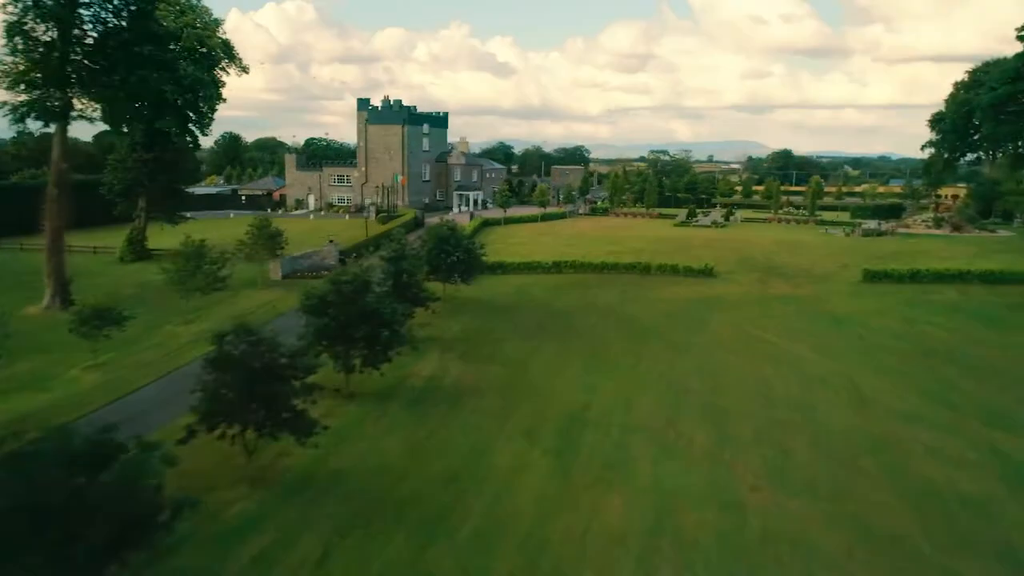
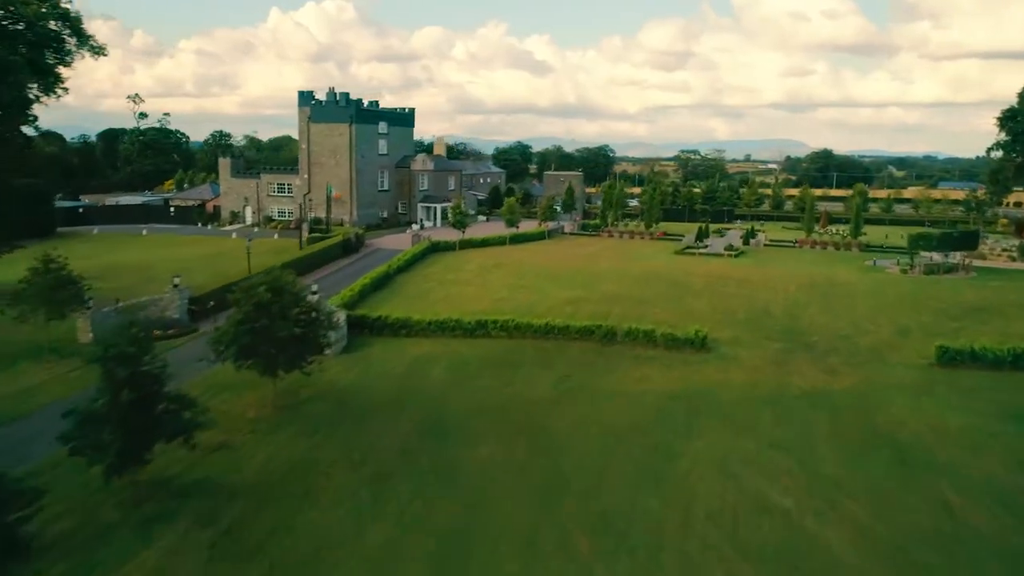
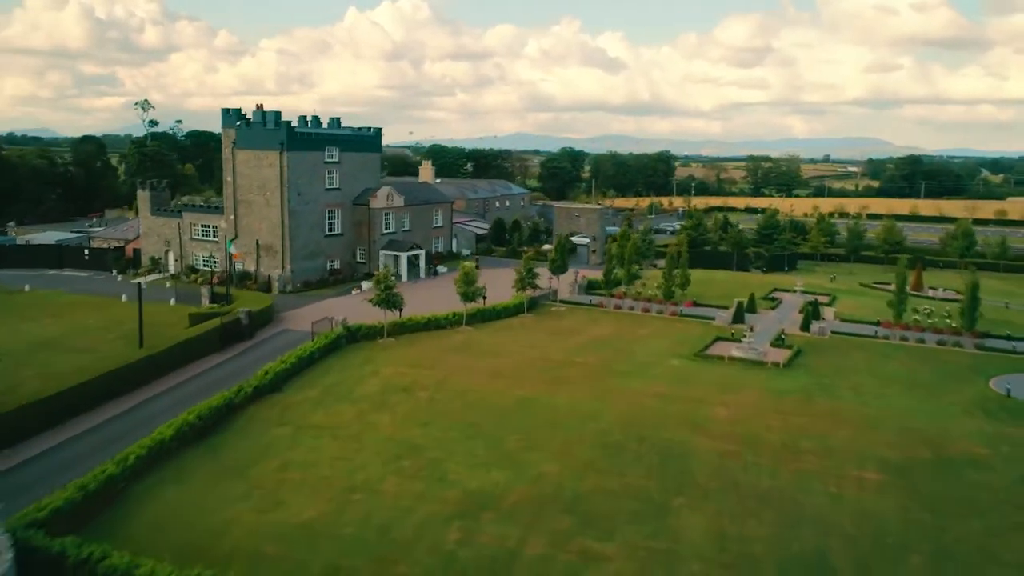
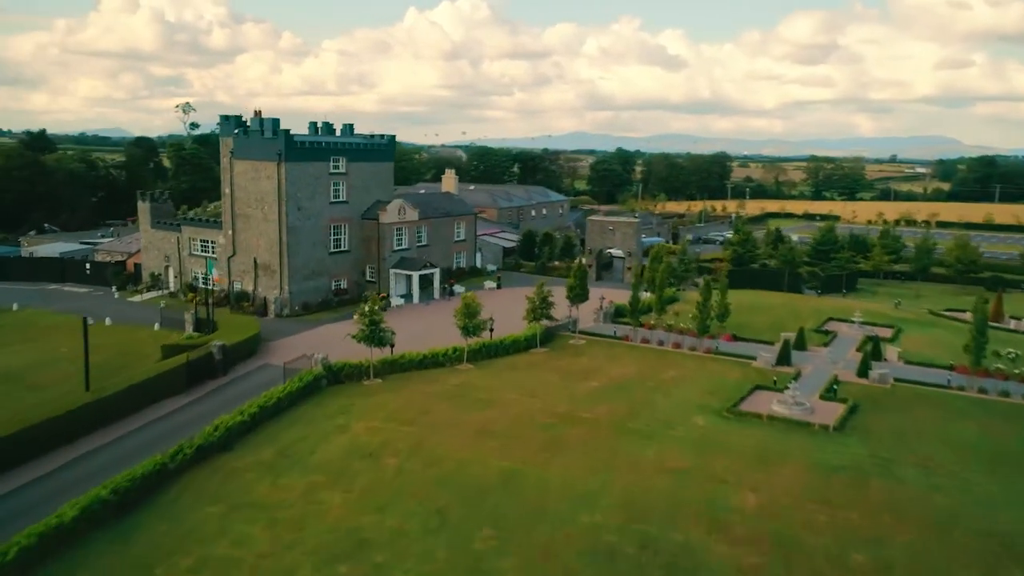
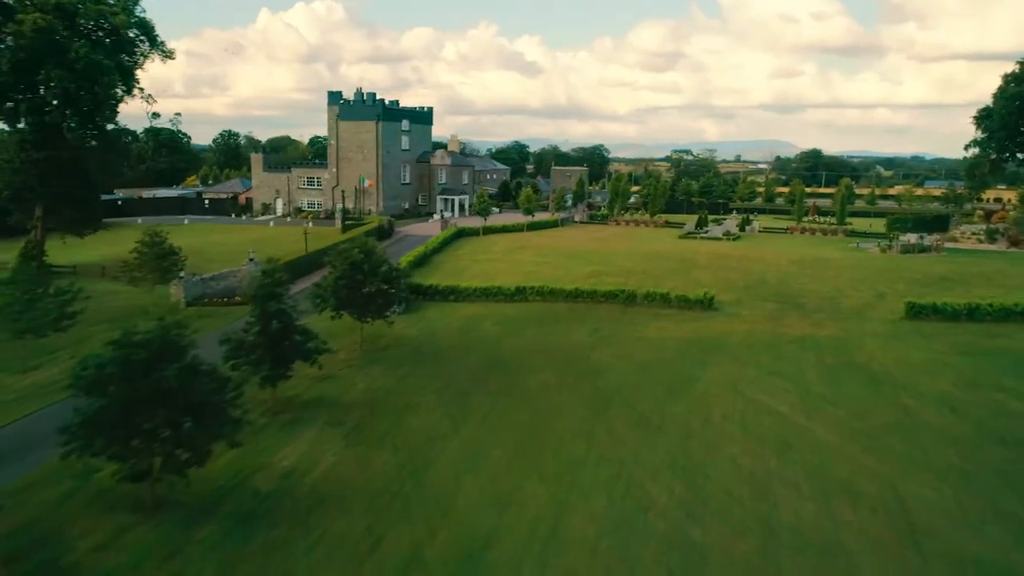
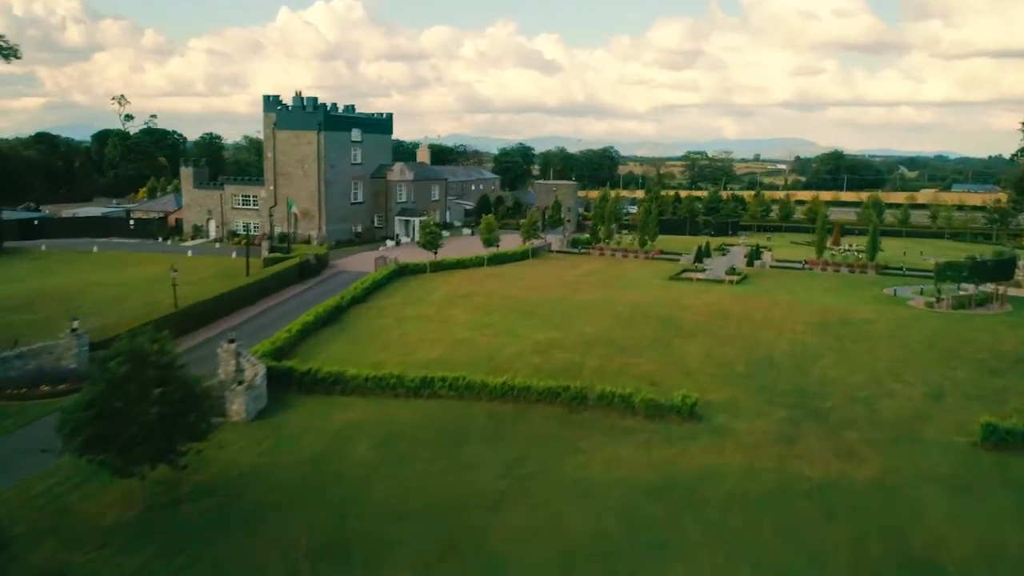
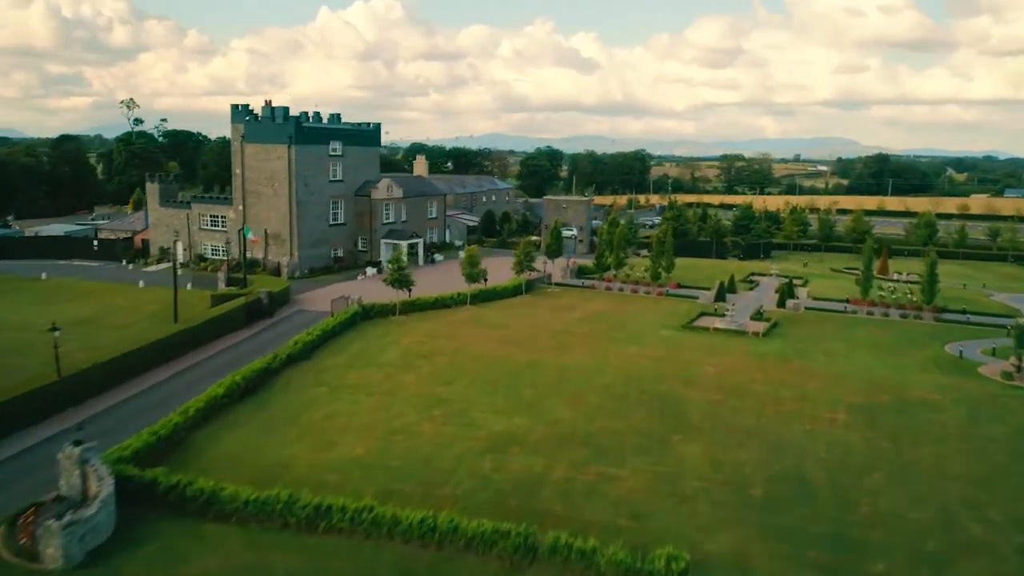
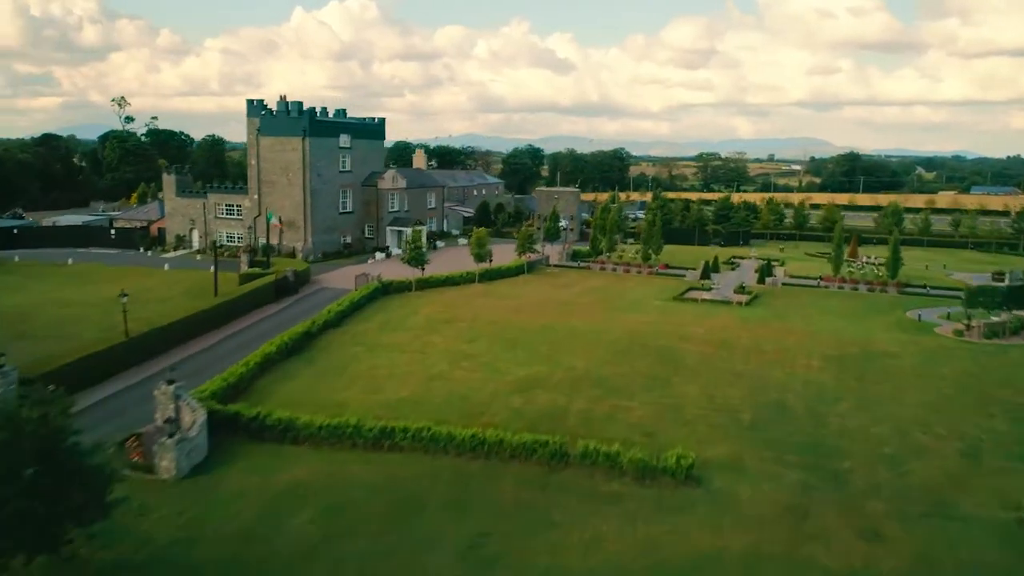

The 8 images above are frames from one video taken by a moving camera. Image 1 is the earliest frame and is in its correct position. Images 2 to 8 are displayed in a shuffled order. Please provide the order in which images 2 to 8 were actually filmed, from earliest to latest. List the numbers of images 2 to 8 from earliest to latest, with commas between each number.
5, 2, 6, 8, 7, 3, 4
